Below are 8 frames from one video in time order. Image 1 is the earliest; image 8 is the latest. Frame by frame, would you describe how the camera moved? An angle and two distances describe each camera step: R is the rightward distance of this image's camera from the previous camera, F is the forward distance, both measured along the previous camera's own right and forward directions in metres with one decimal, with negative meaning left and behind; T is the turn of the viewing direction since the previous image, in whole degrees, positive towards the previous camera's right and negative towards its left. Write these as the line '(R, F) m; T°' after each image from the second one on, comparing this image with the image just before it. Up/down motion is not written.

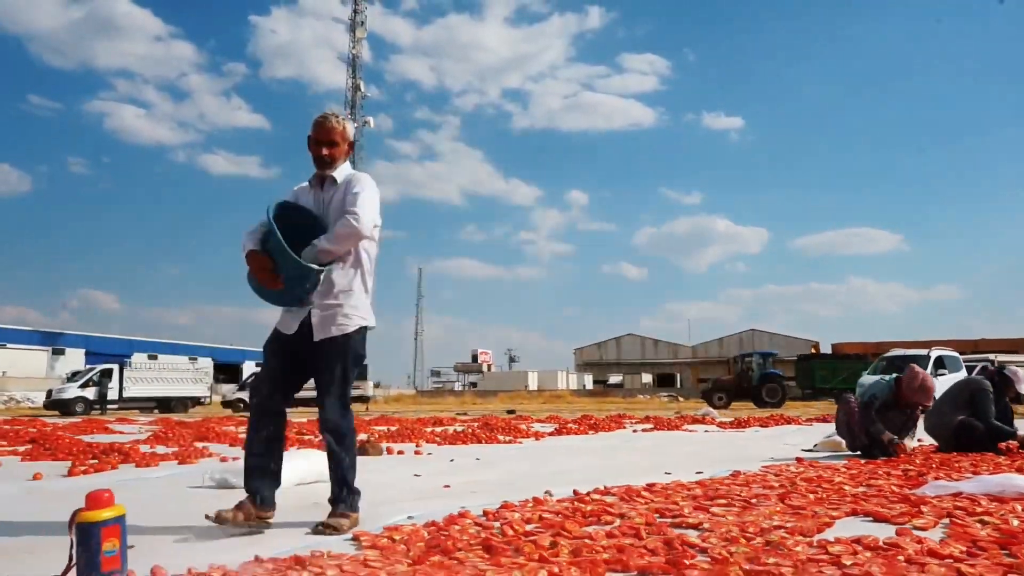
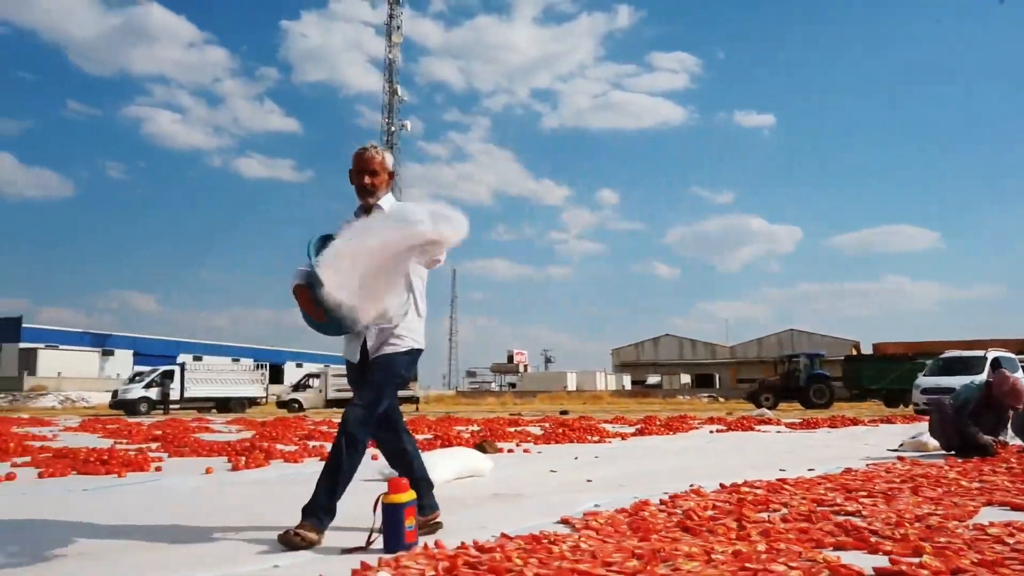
(-0.7, -0.6) m; -2°
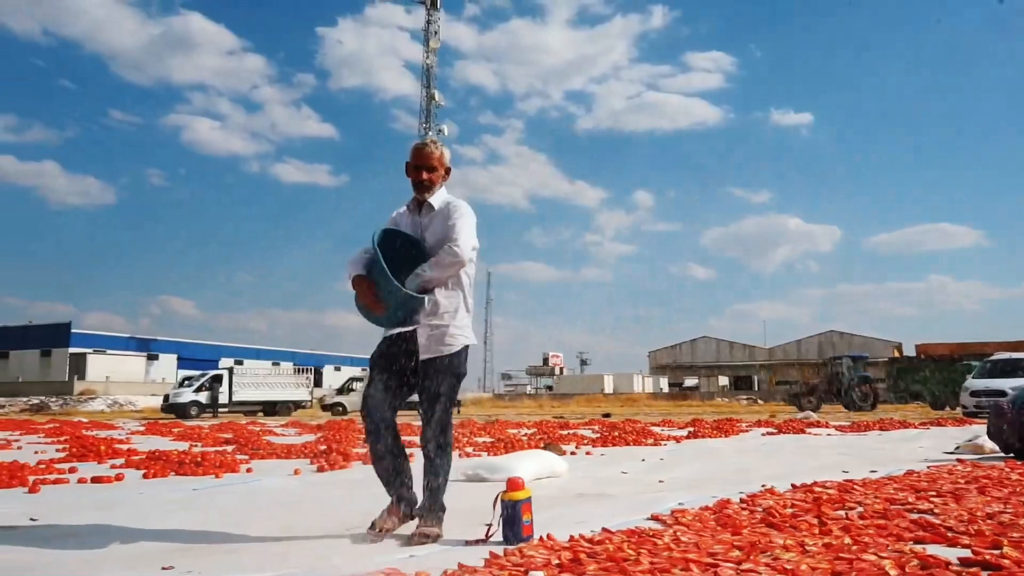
(-0.3, -0.4) m; -2°
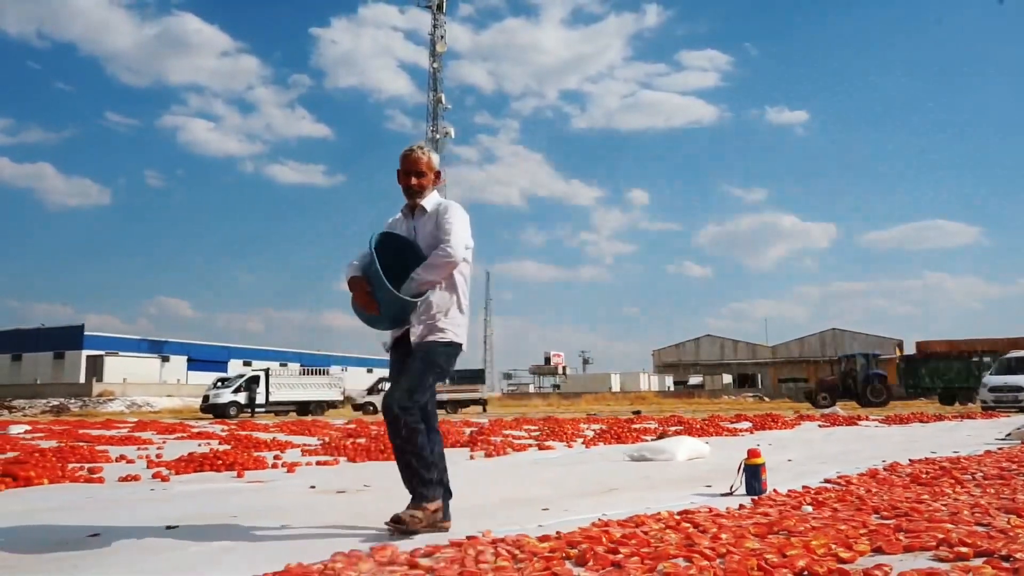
(-1.6, -1.5) m; 0°
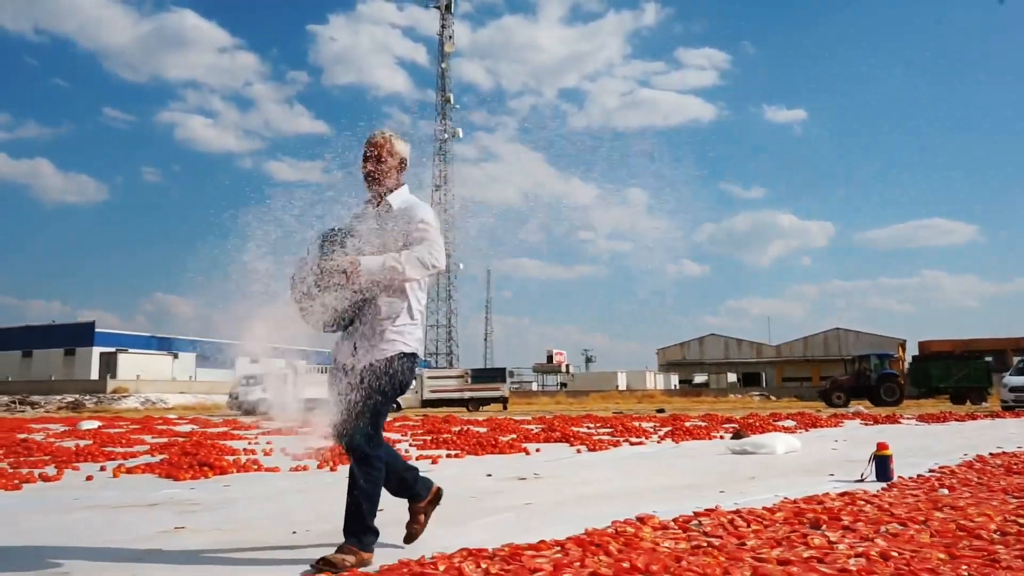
(-1.3, -0.9) m; 0°
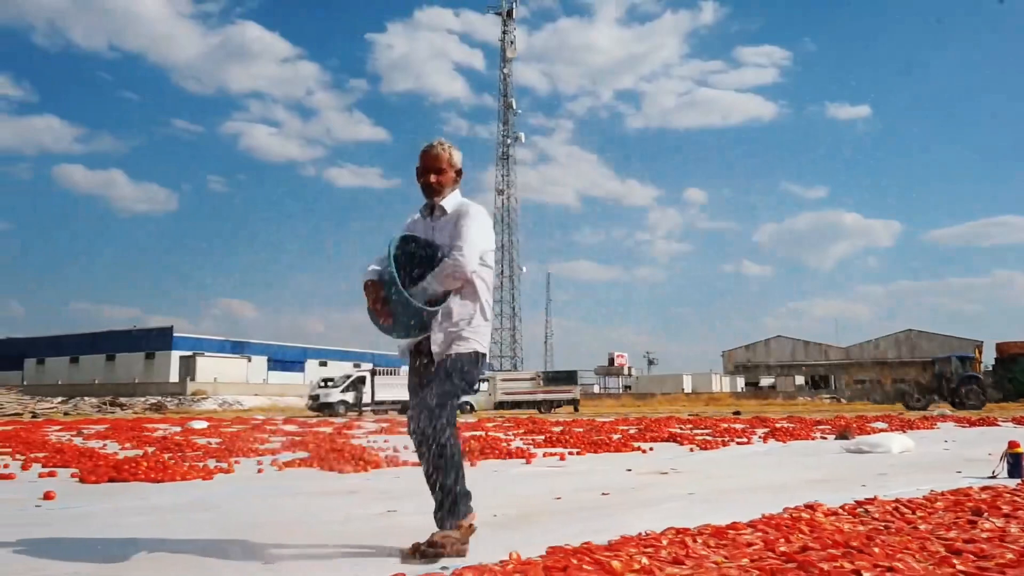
(-0.7, -0.6) m; -4°
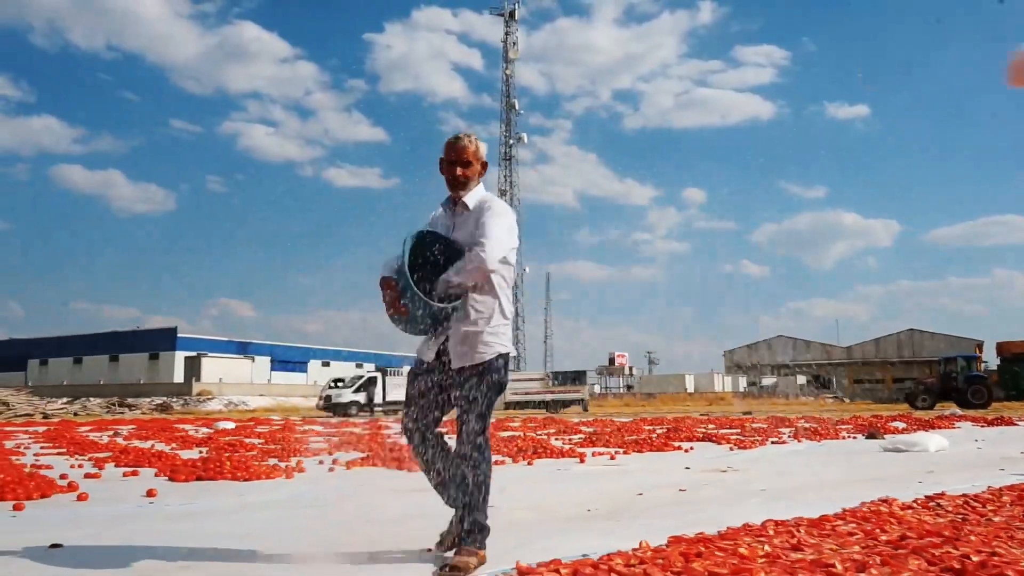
(-0.6, -0.4) m; 0°
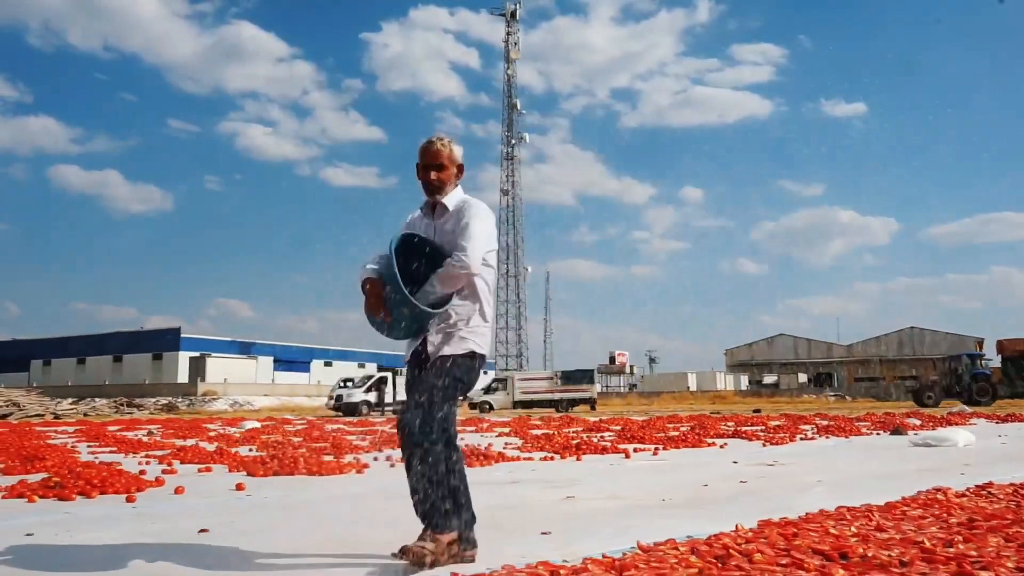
(-0.6, -0.4) m; 0°
